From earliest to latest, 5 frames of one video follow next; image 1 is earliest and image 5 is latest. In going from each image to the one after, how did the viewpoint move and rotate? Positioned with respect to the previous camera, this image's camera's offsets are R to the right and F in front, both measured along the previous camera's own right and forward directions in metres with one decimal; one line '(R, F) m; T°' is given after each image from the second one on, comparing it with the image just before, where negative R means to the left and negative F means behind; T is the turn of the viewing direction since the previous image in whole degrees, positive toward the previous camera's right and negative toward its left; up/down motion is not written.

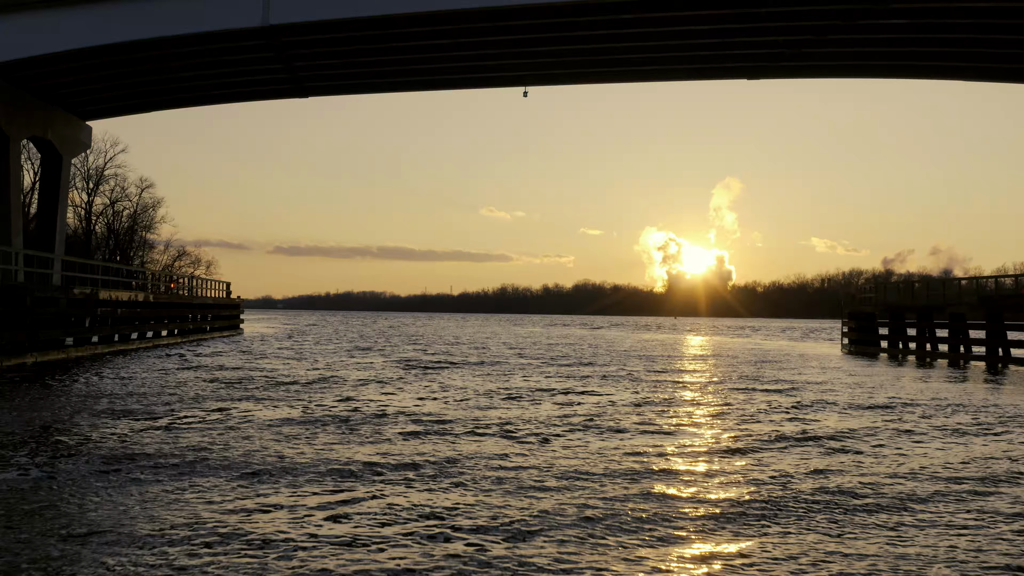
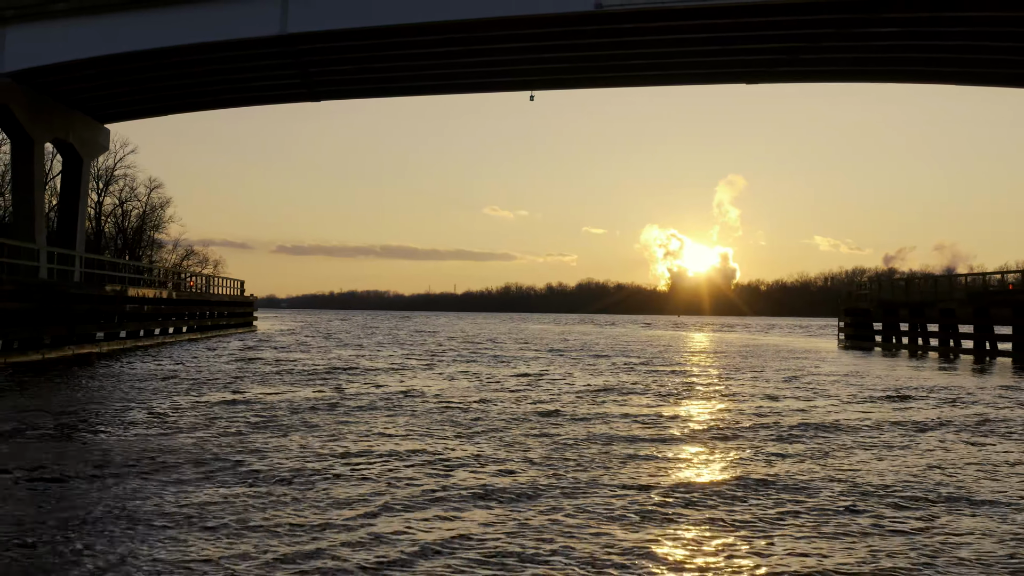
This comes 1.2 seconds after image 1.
(-0.1, -1.0) m; 0°
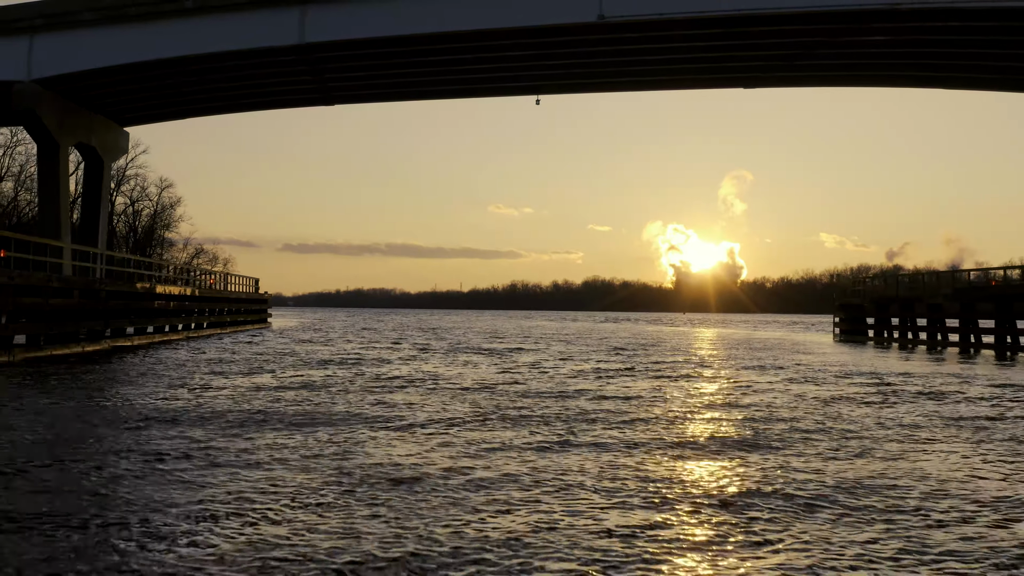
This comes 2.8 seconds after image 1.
(0.0, -1.1) m; 0°
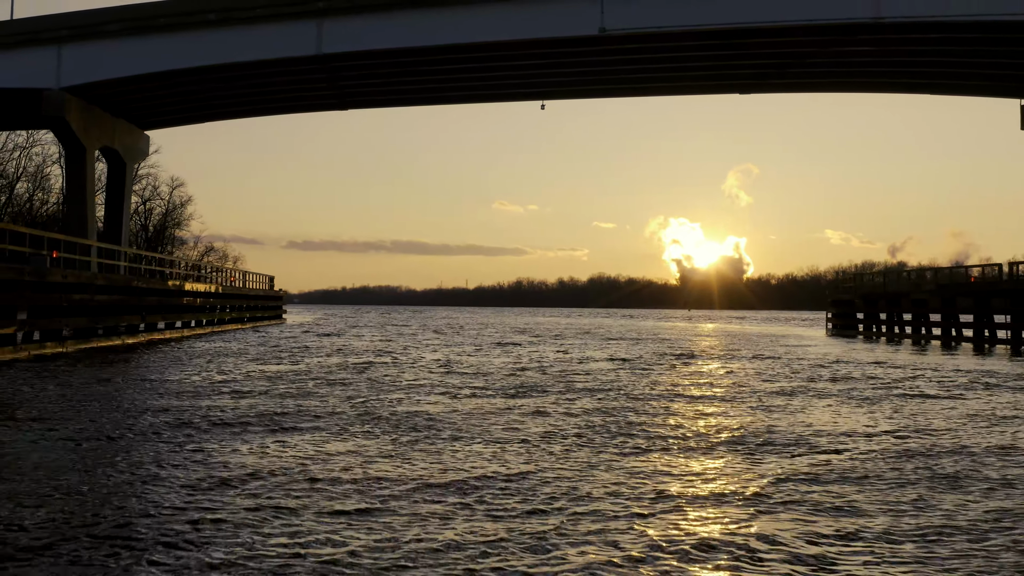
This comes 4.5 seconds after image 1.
(0.0, -1.4) m; 0°
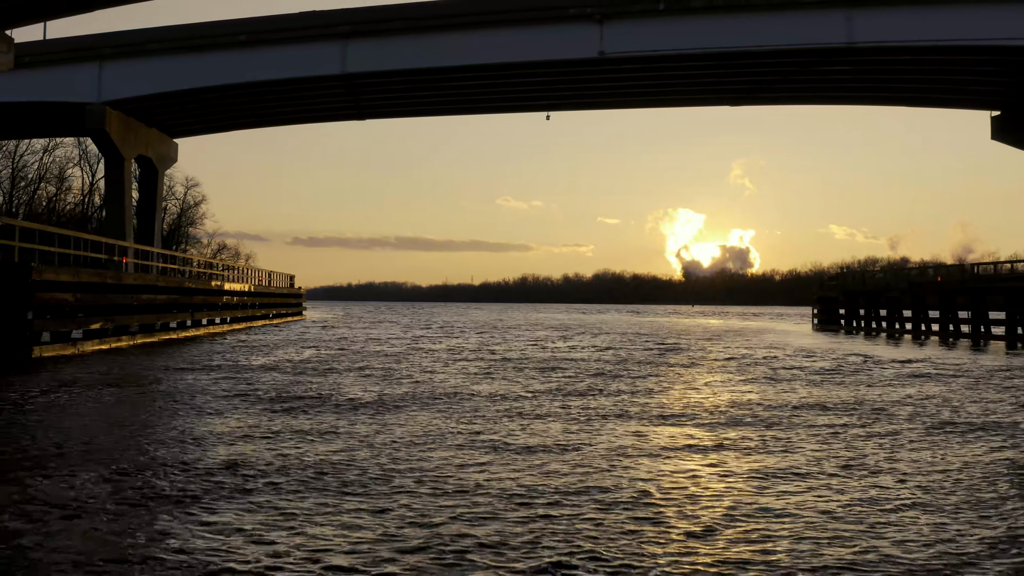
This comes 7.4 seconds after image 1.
(-0.1, -2.4) m; 0°
